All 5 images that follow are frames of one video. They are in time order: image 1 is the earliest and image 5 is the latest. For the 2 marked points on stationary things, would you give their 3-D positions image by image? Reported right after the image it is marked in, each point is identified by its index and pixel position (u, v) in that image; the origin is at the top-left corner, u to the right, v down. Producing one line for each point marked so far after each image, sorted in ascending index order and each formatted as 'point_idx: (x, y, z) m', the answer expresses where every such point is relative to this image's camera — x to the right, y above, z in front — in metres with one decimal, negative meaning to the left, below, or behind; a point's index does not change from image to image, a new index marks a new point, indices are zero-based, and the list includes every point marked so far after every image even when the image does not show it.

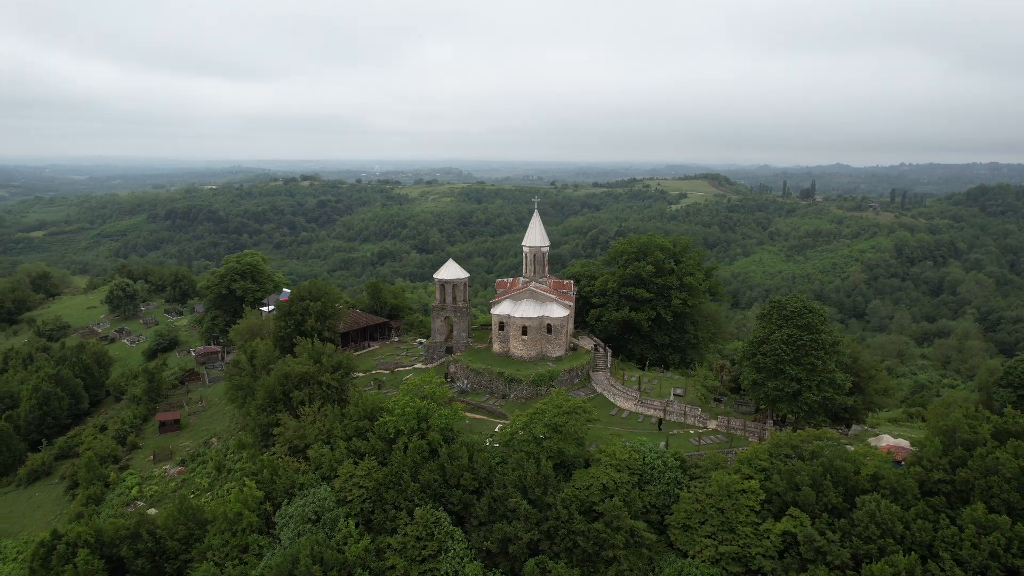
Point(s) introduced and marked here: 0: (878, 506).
0: (+11.6, -7.0, +19.8) m
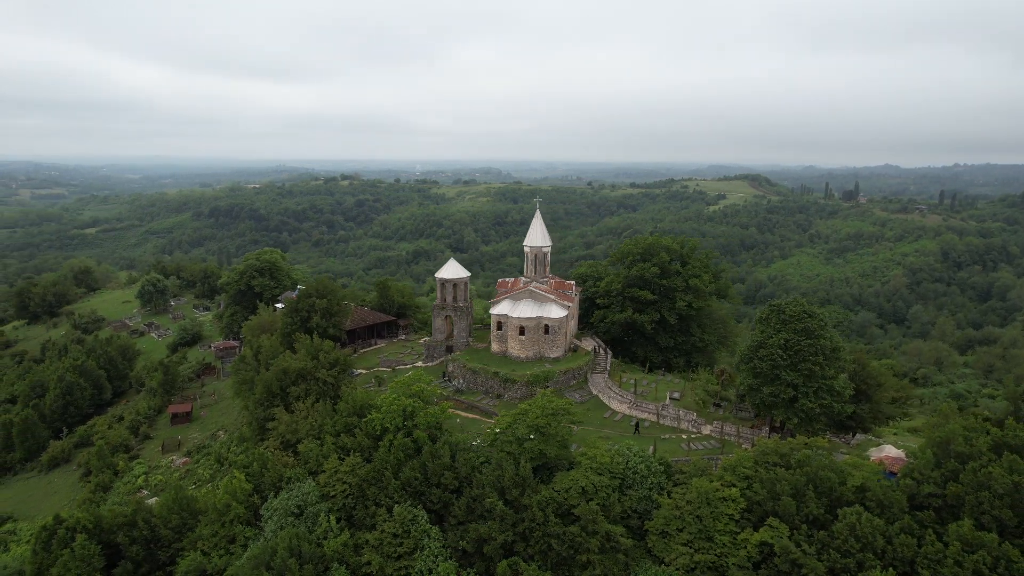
0: (+10.7, -7.1, +19.1) m
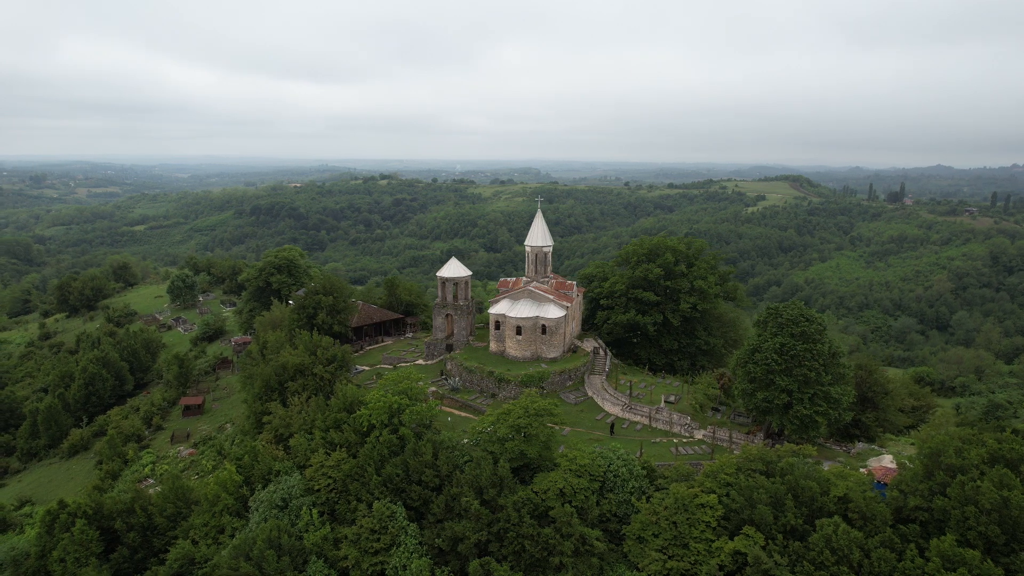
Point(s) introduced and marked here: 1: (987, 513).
0: (+9.6, -7.2, +18.5) m
1: (+13.5, -6.4, +17.6) m
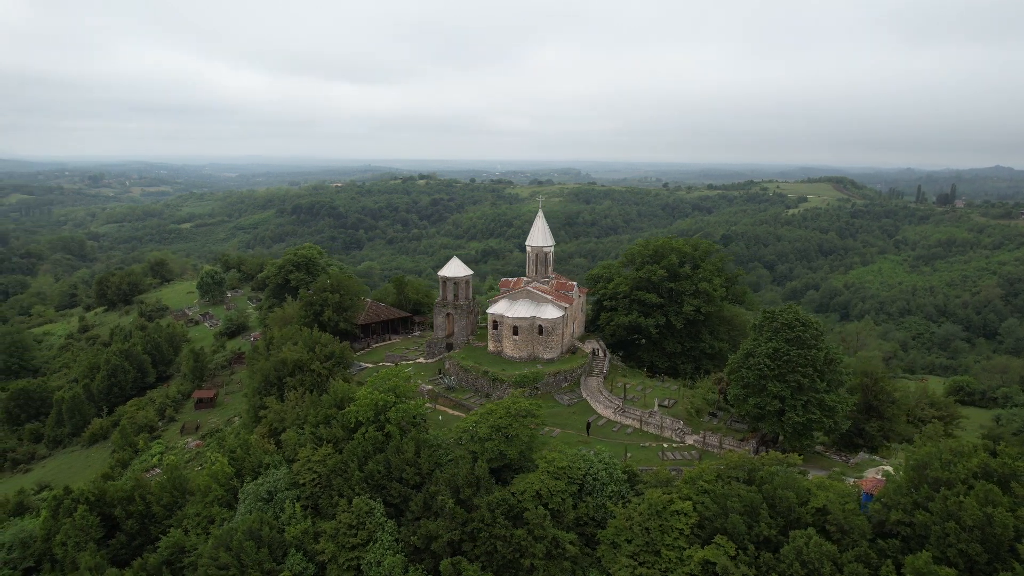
0: (+8.5, -7.3, +17.8) m
1: (+12.4, -6.5, +16.8) m
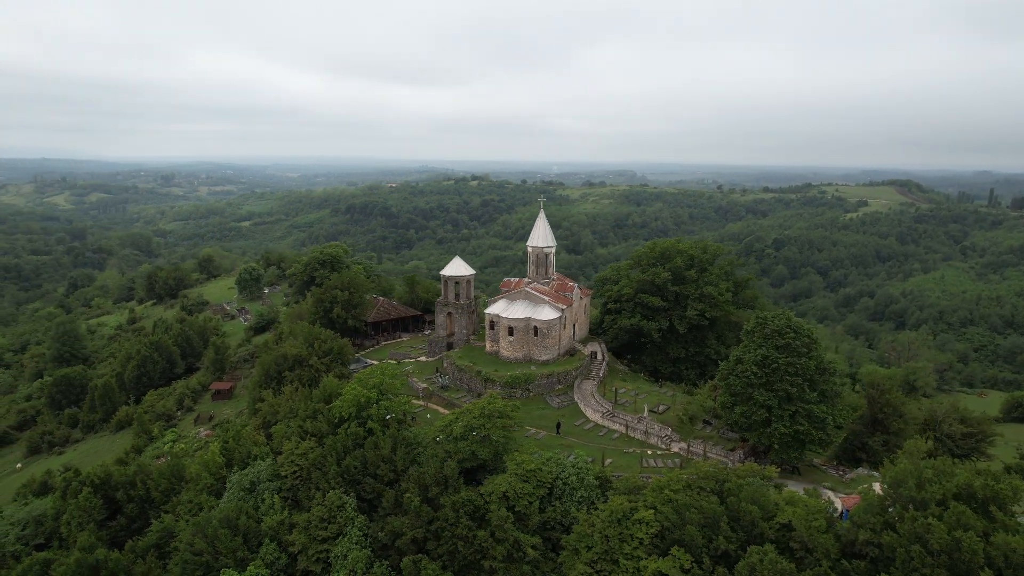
0: (+7.0, -7.5, +17.1) m
1: (+10.7, -6.7, +15.7) m
